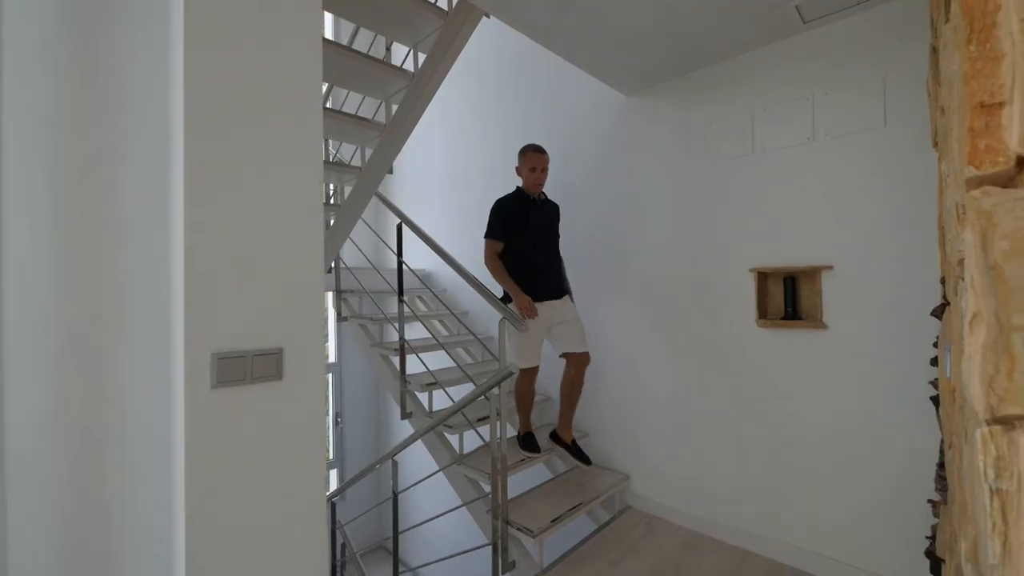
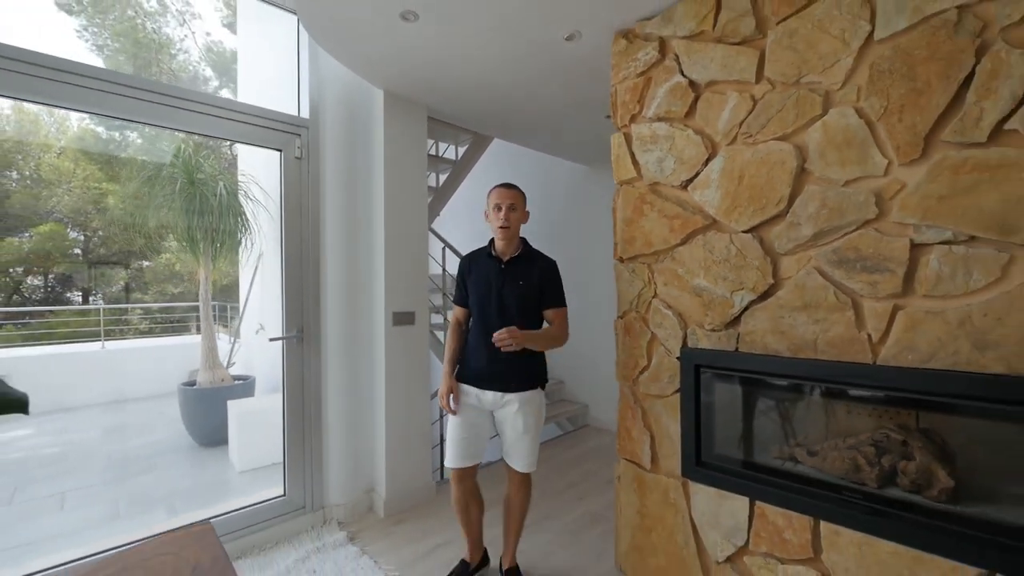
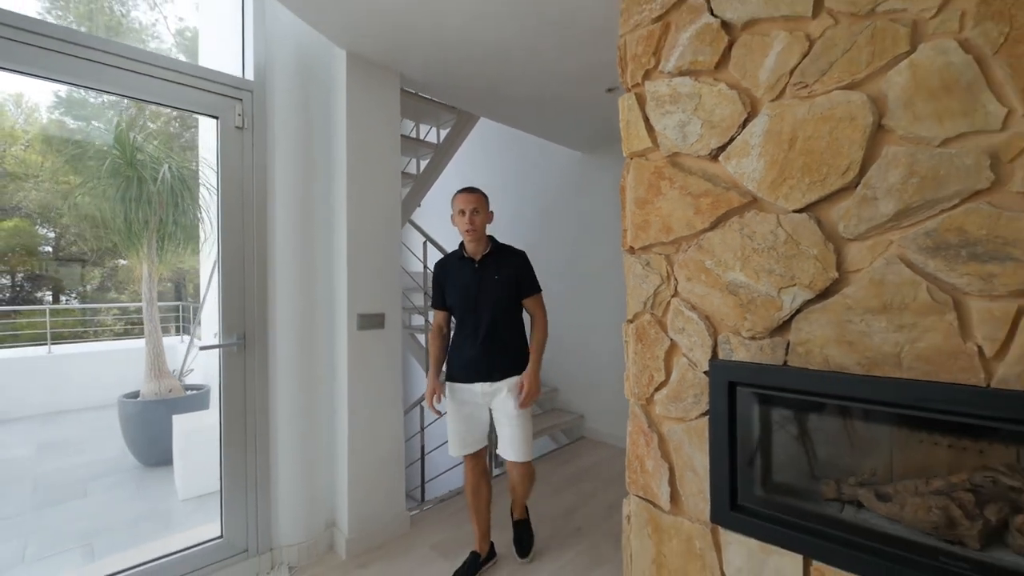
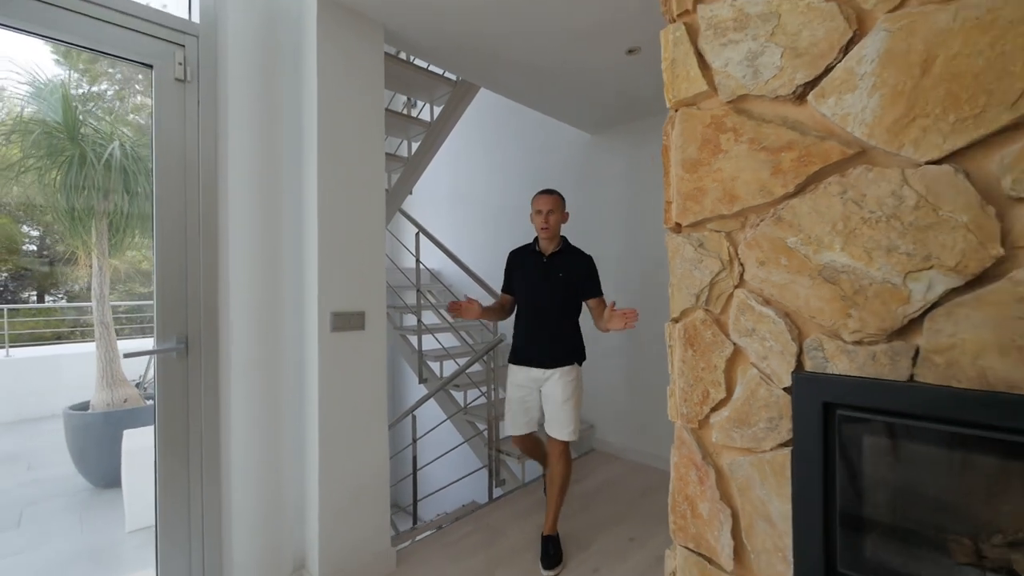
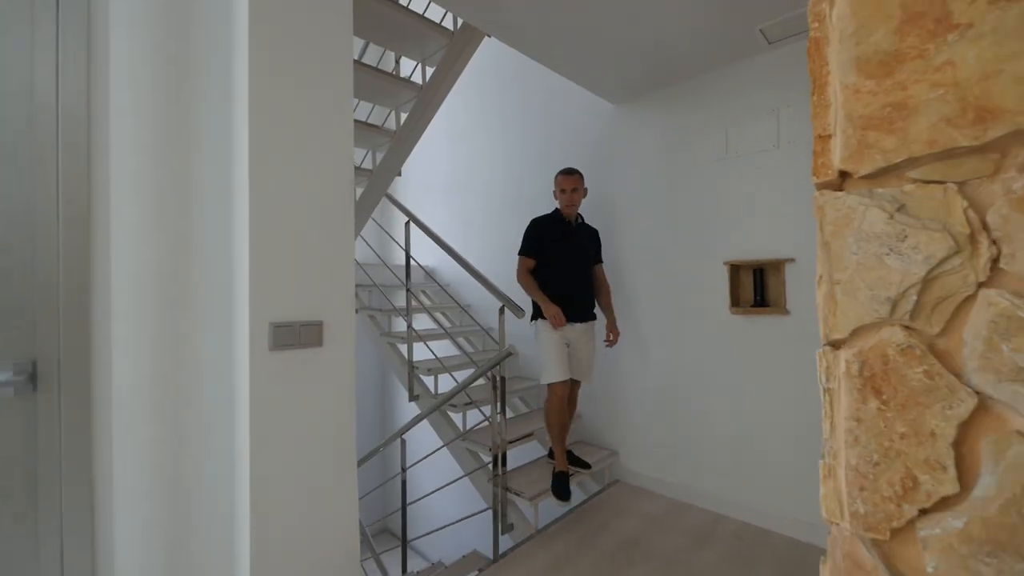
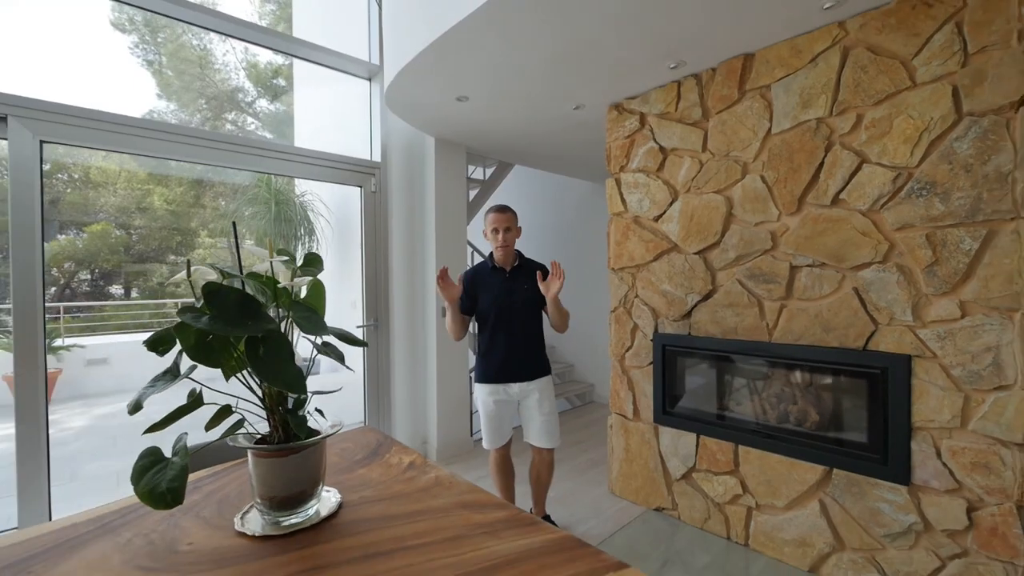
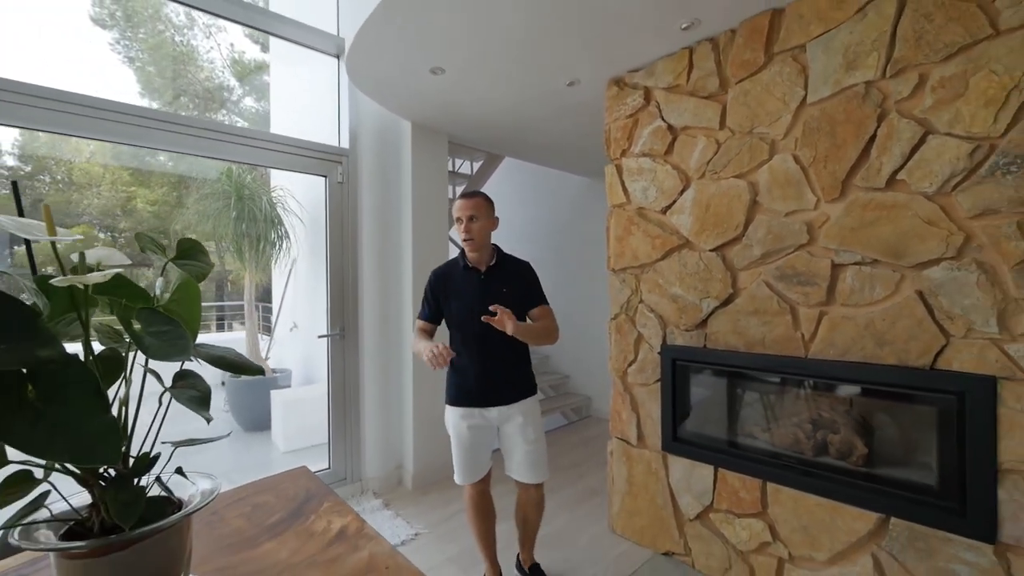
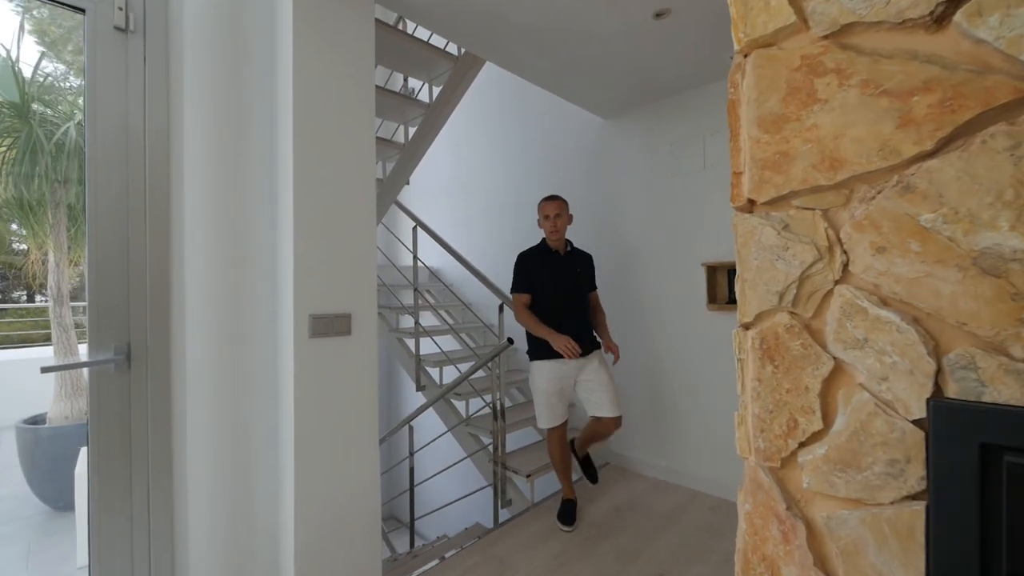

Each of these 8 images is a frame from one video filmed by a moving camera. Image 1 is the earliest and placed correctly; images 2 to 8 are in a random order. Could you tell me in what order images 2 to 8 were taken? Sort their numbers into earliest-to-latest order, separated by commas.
5, 8, 4, 3, 2, 7, 6
